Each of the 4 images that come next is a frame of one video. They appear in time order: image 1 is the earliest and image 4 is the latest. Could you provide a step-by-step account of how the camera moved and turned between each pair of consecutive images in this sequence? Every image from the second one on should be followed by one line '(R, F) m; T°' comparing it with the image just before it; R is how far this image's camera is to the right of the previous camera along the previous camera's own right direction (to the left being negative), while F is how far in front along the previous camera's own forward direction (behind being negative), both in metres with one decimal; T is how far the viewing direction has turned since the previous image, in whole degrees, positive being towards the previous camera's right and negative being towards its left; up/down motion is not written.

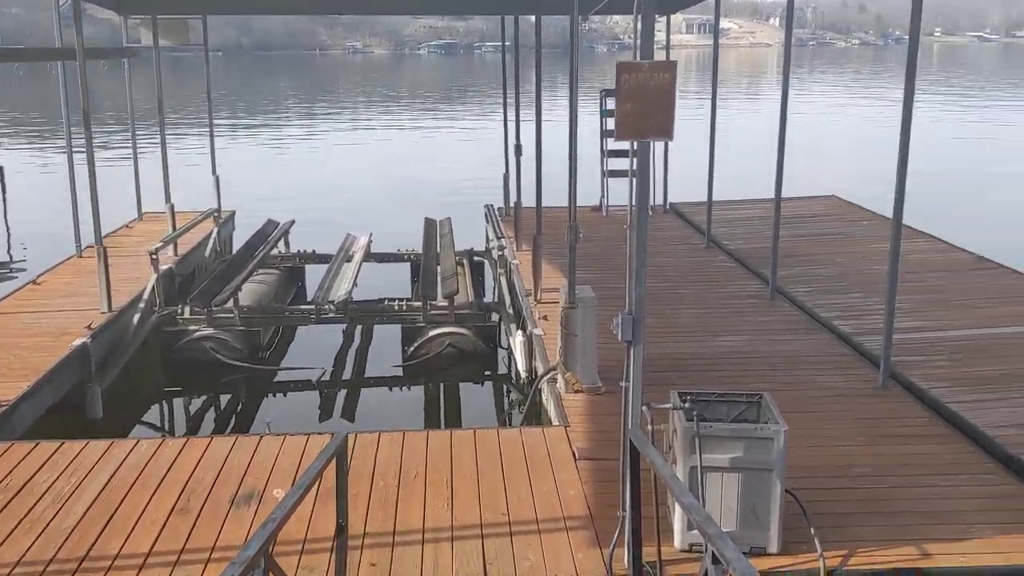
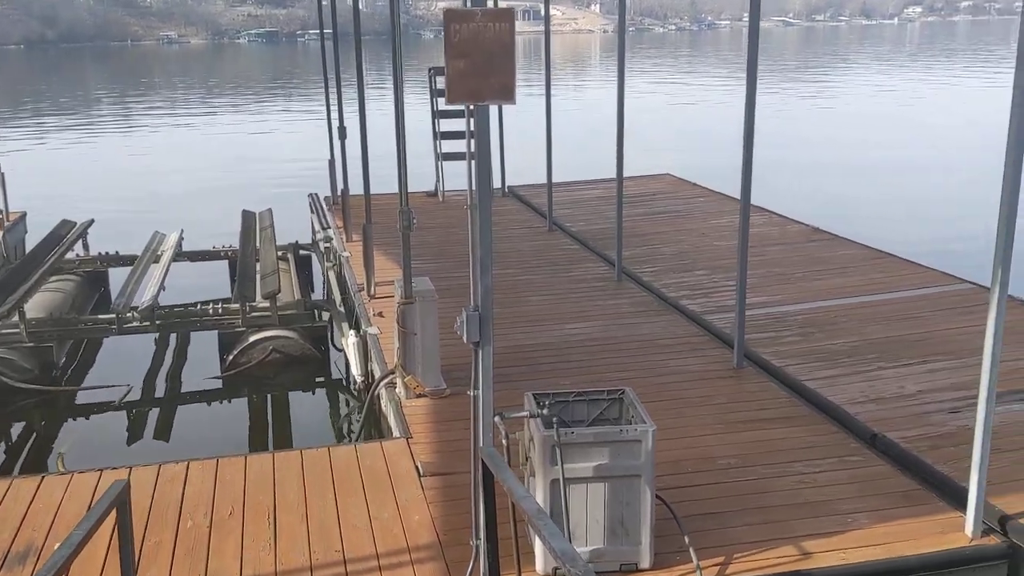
(+0.1, +0.5) m; +10°
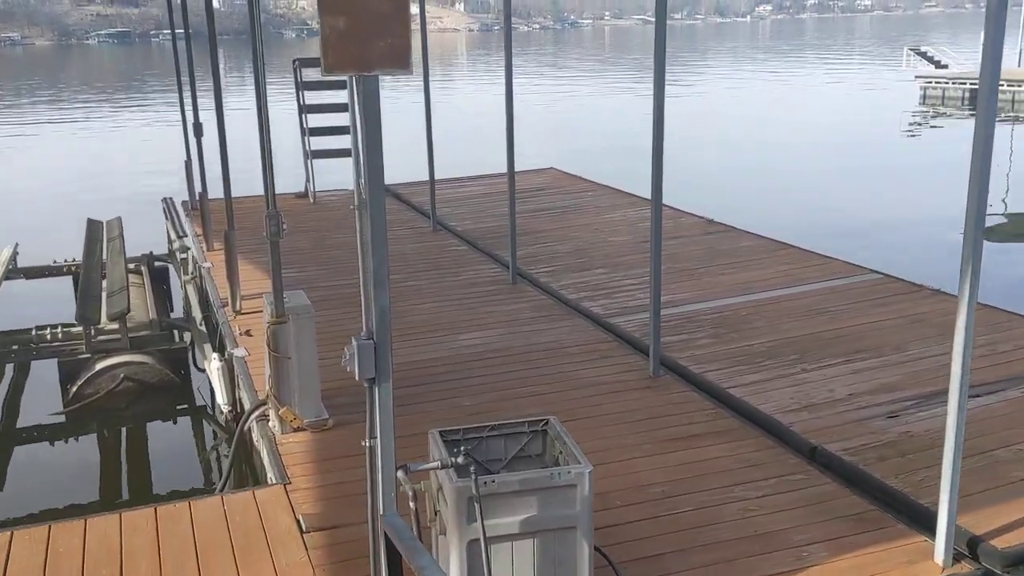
(-0.1, +0.6) m; +7°
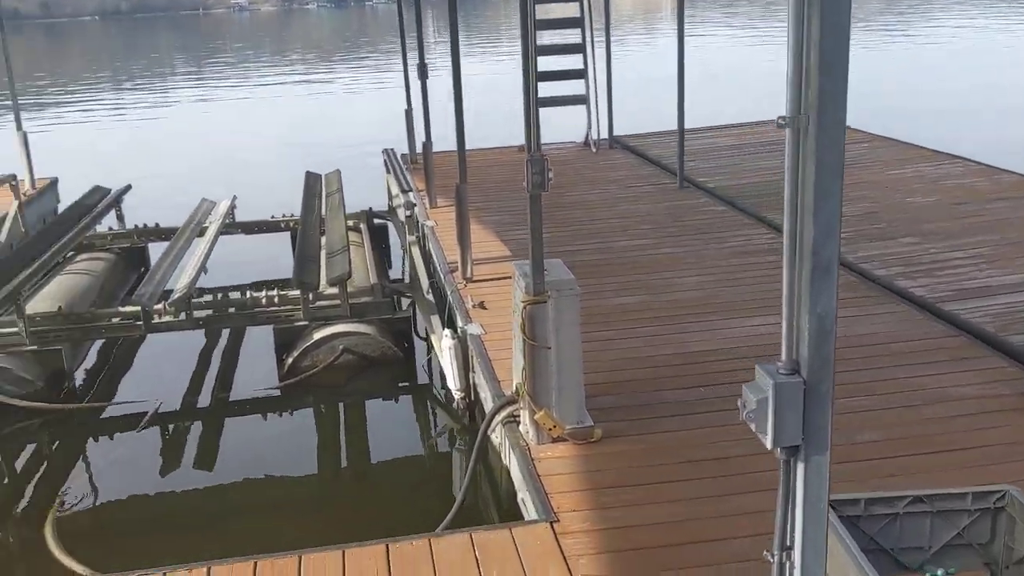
(-0.4, +1.0) m; -12°
